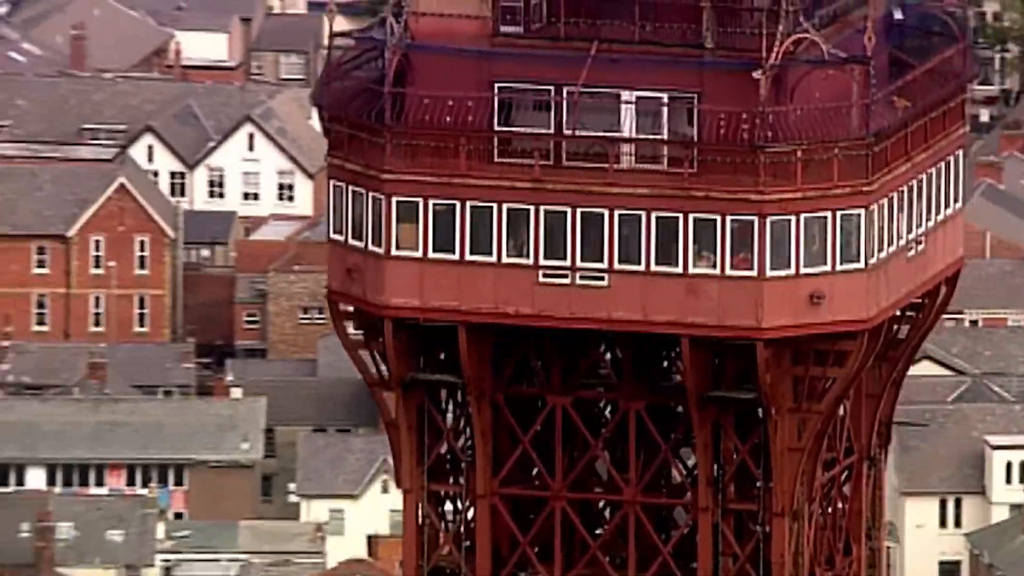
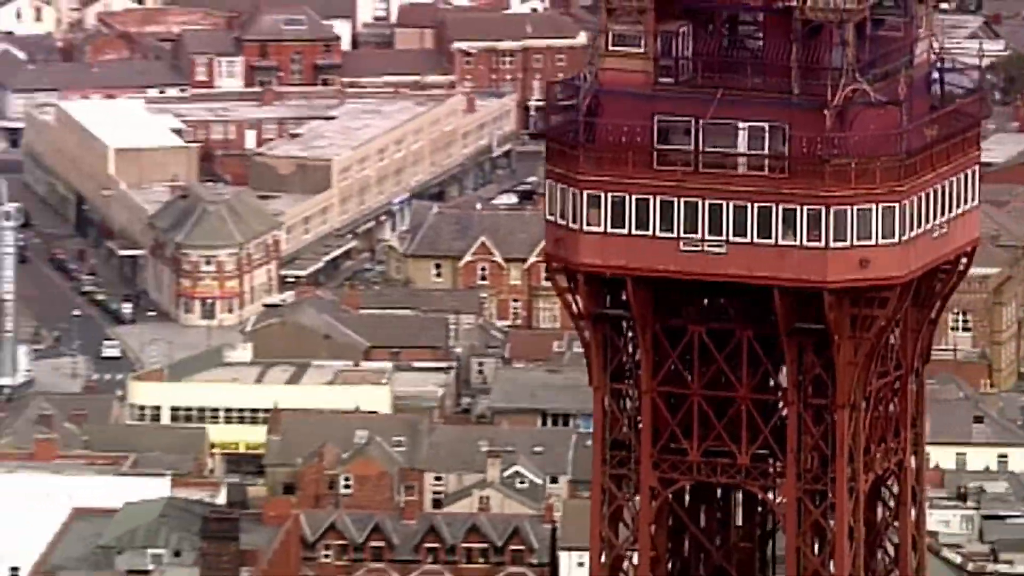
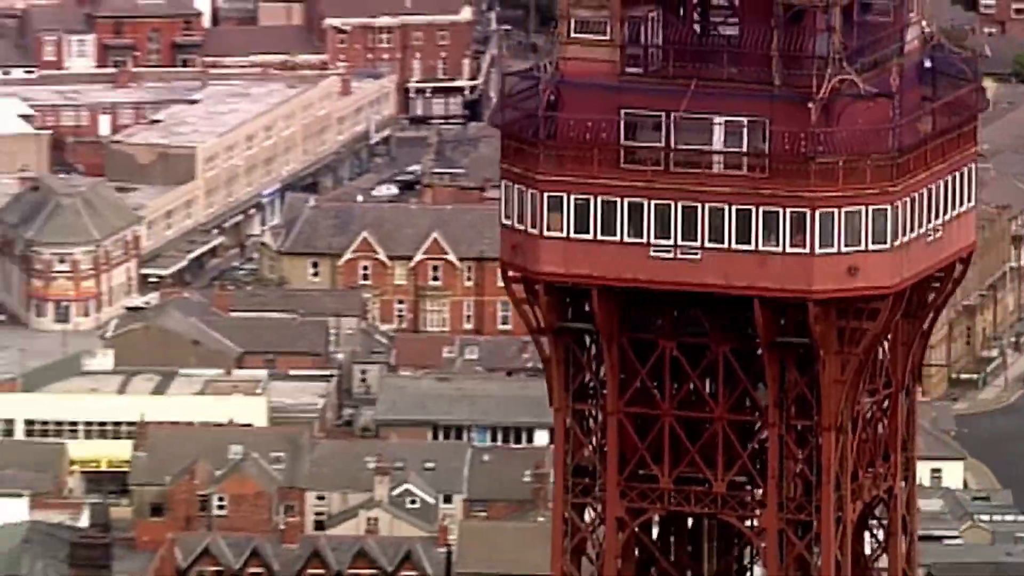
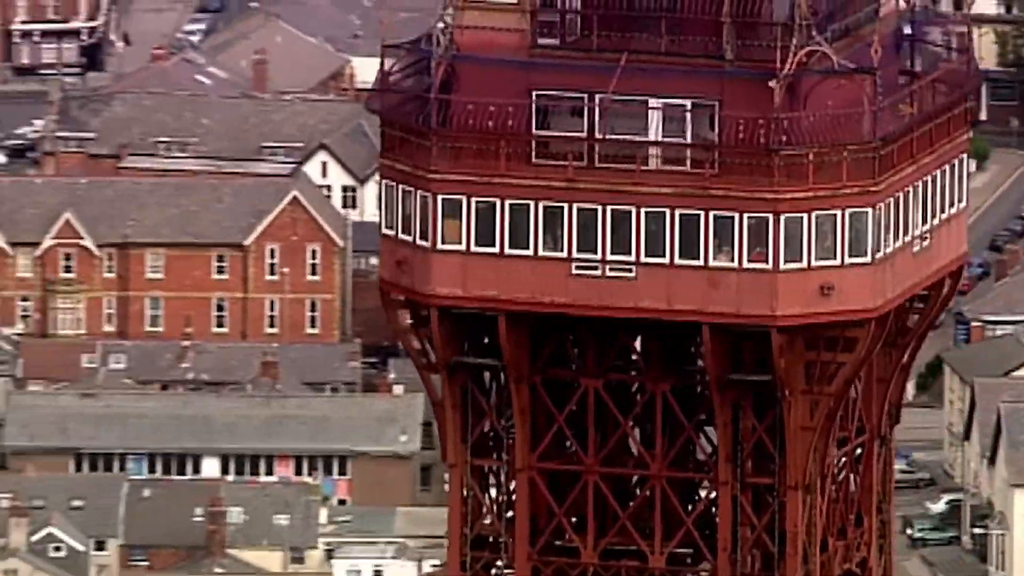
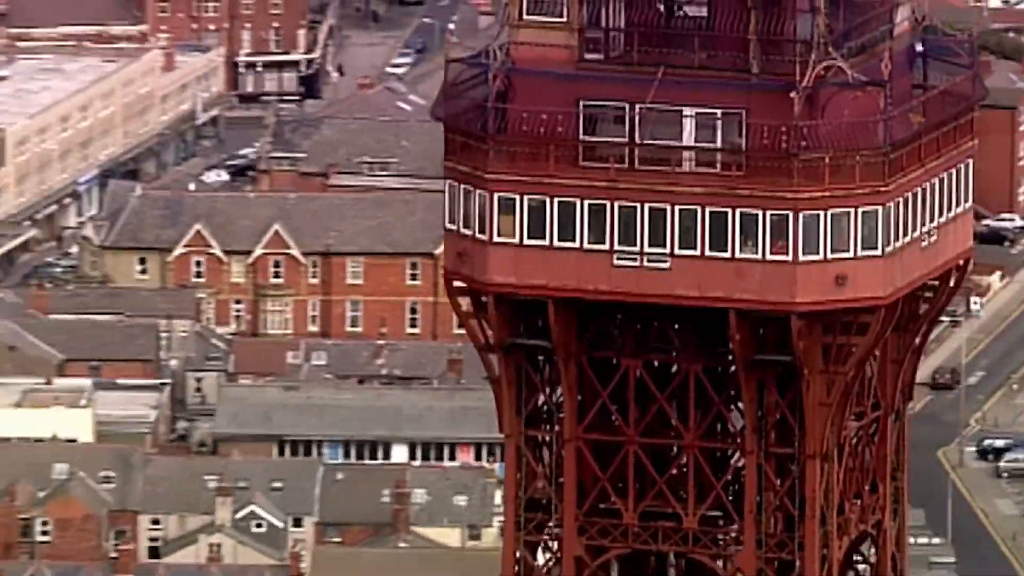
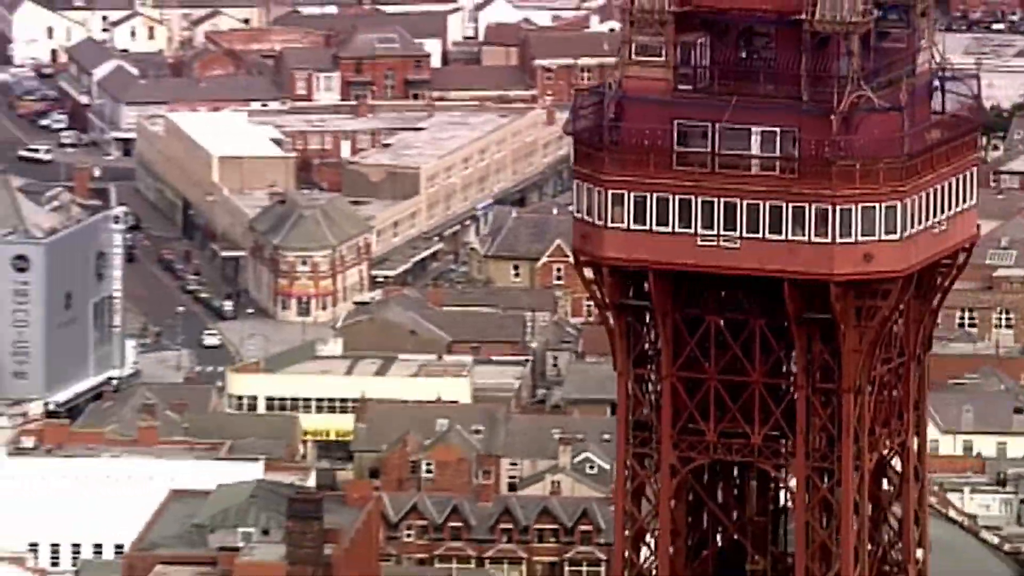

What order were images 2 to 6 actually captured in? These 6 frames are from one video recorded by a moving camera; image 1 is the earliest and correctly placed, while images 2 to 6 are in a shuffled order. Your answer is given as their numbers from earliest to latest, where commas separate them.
4, 5, 3, 2, 6
